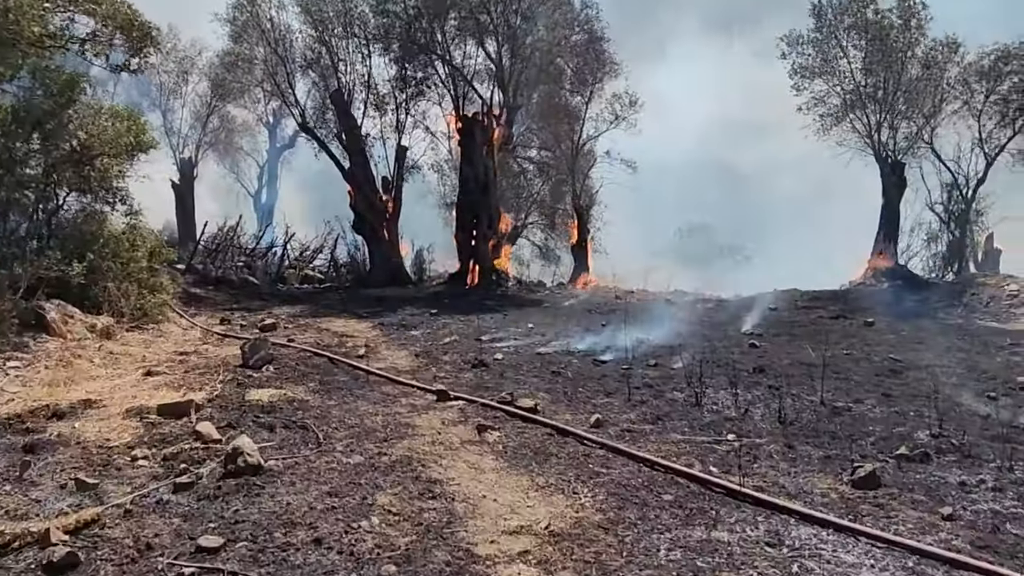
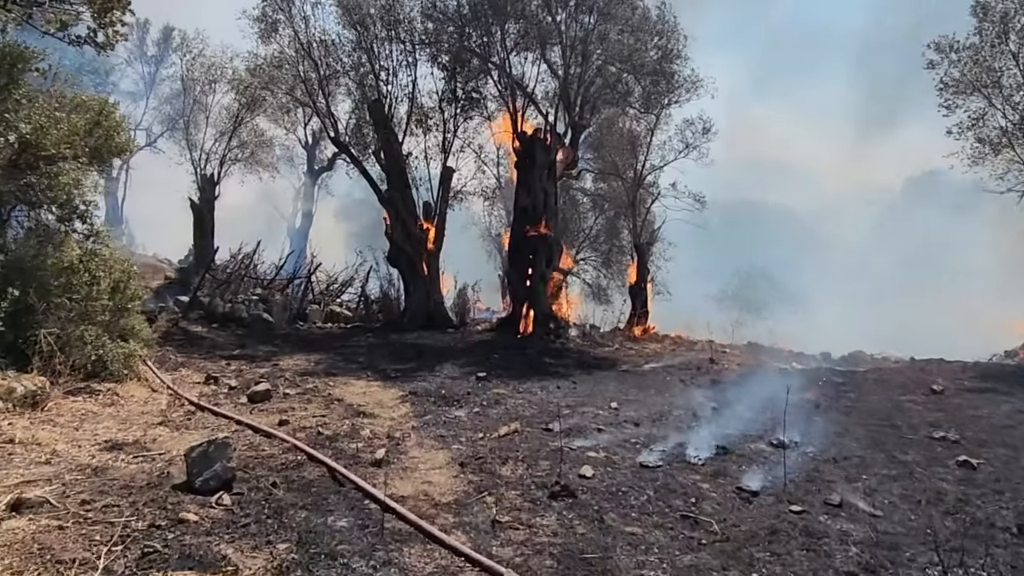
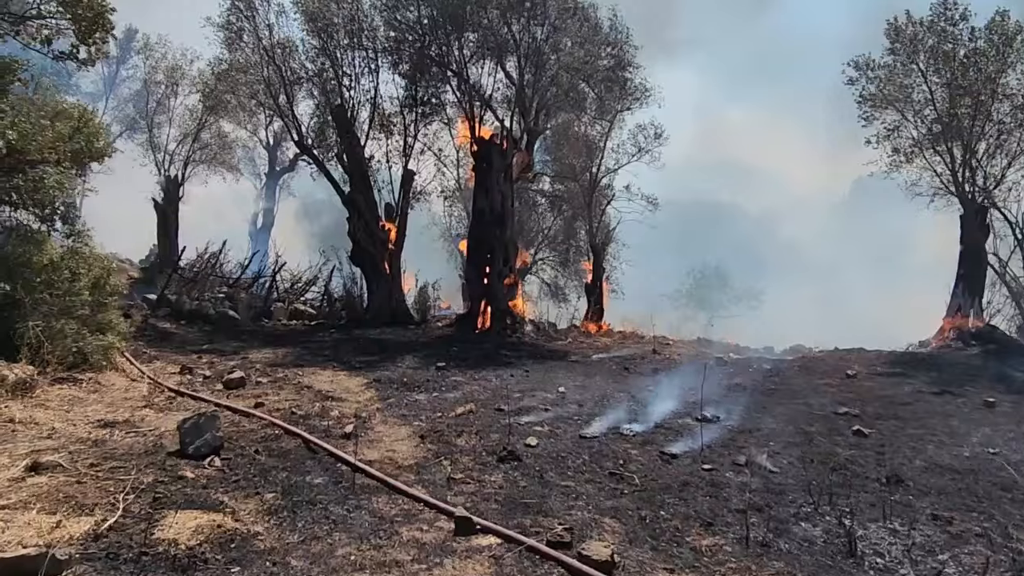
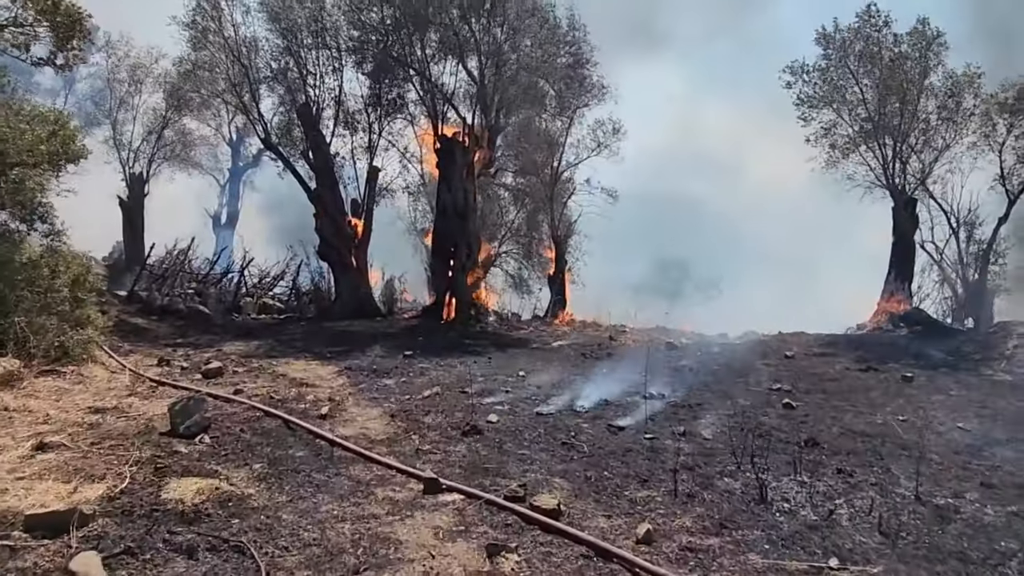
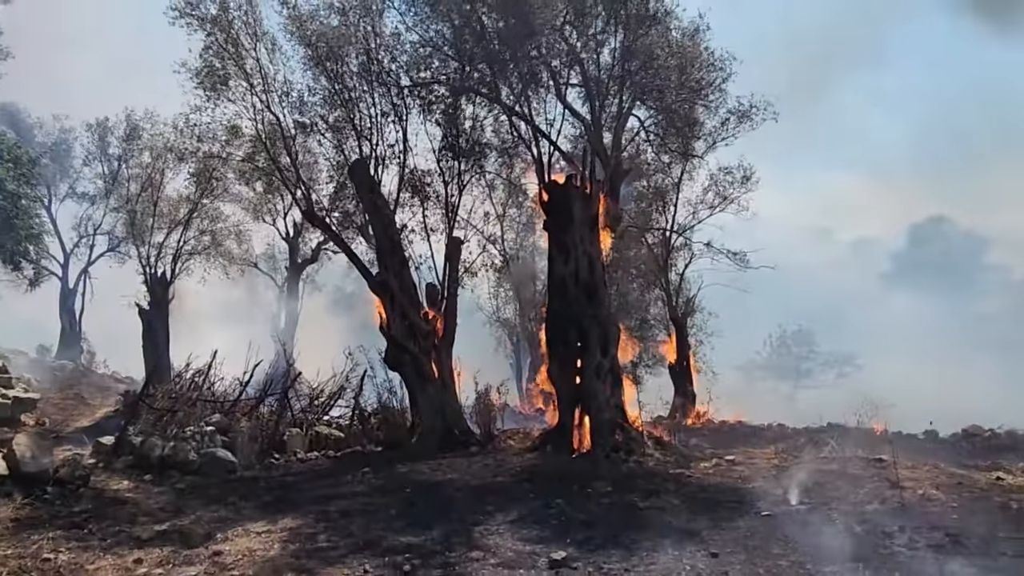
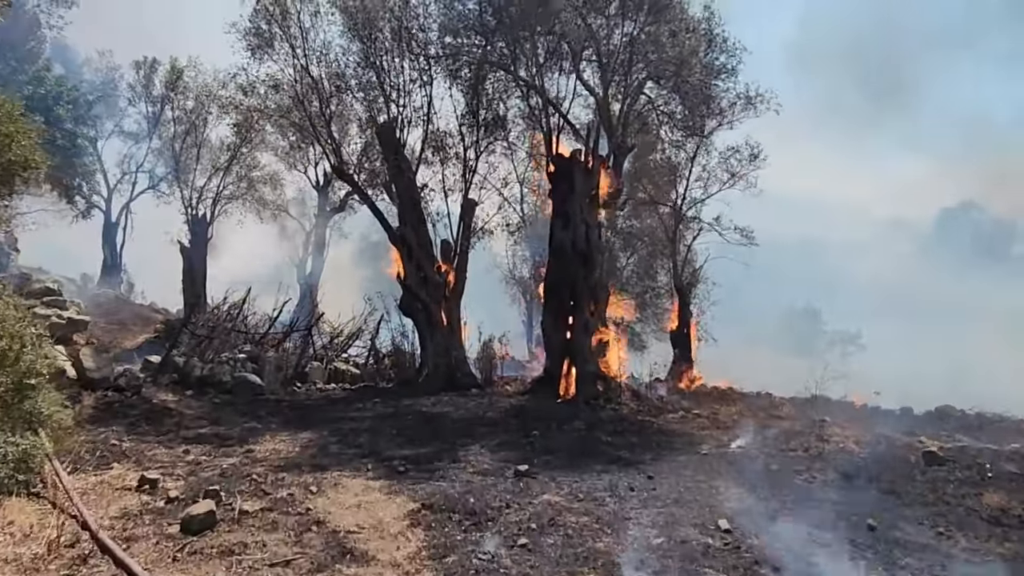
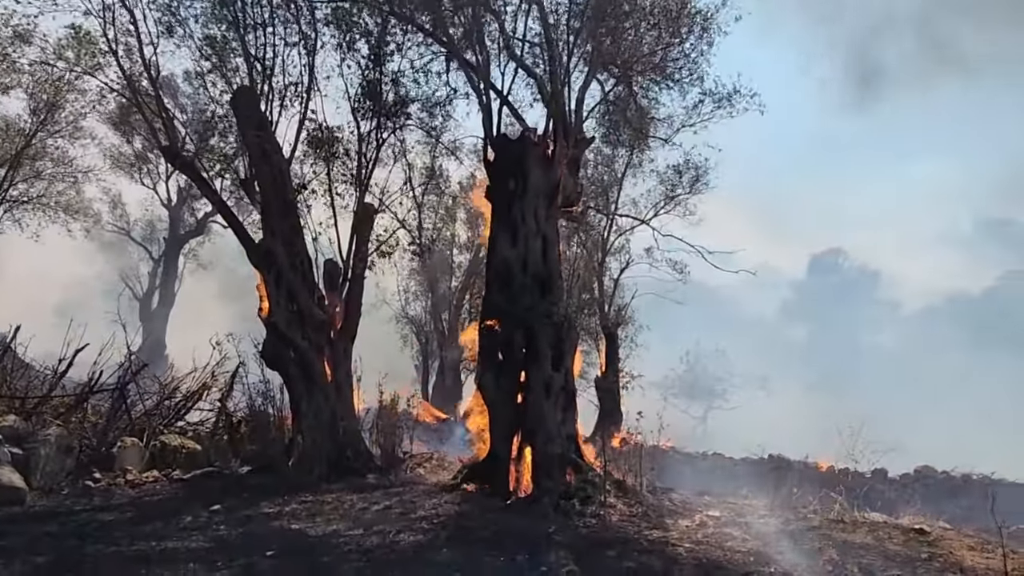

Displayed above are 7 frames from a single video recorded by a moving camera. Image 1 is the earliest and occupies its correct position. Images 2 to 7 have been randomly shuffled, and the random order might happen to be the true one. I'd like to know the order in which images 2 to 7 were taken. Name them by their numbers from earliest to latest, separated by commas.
4, 3, 2, 6, 5, 7
